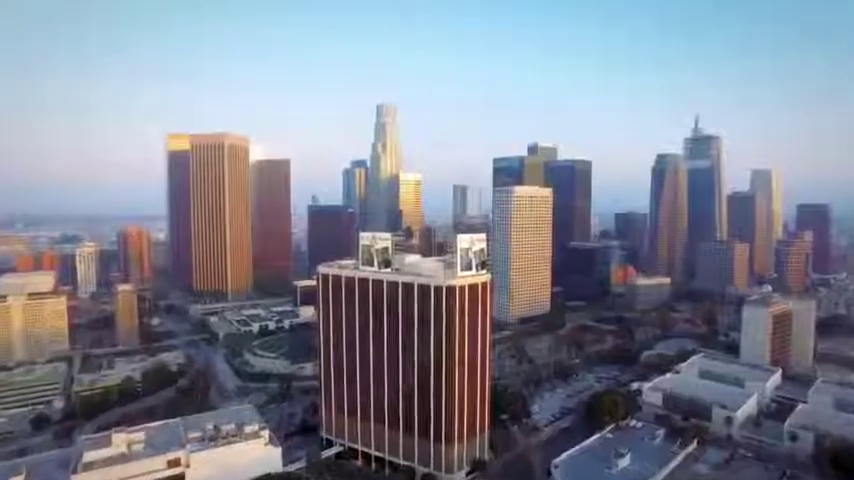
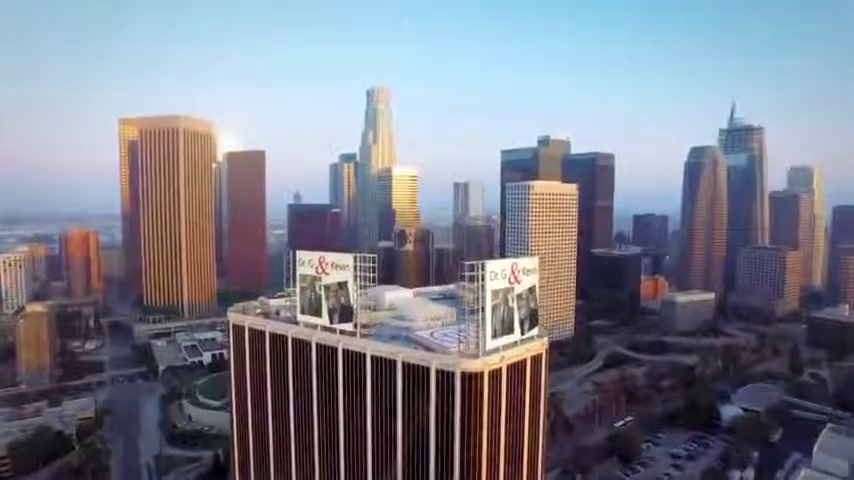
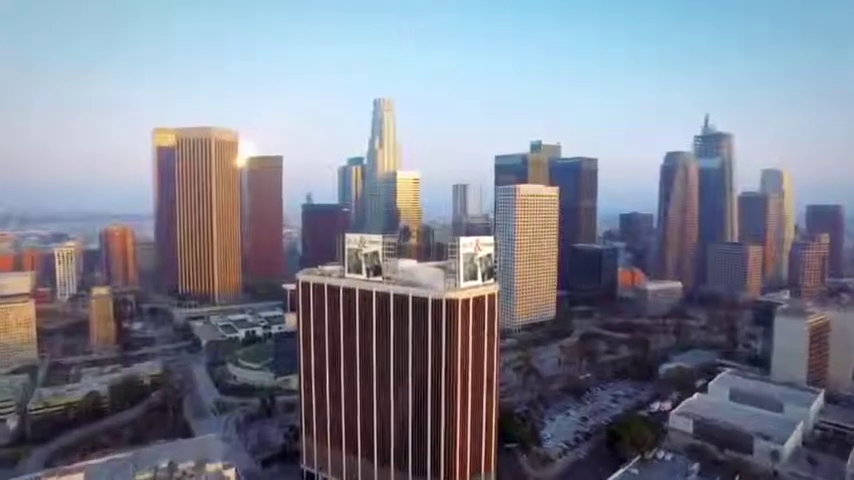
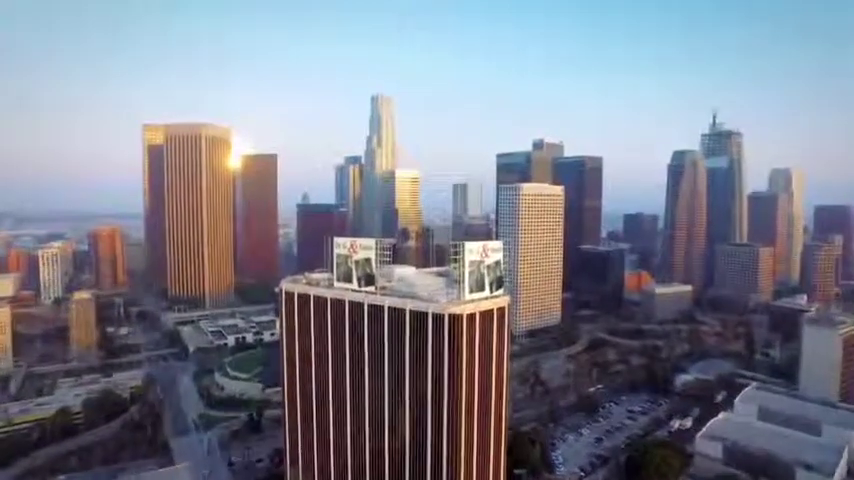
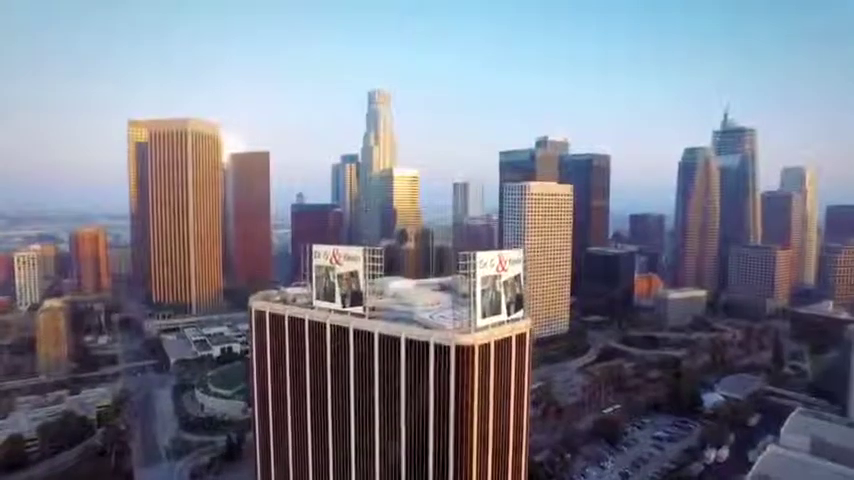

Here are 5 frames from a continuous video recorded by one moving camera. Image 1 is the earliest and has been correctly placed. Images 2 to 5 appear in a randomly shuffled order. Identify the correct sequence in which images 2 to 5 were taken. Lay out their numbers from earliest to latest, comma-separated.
3, 4, 5, 2
